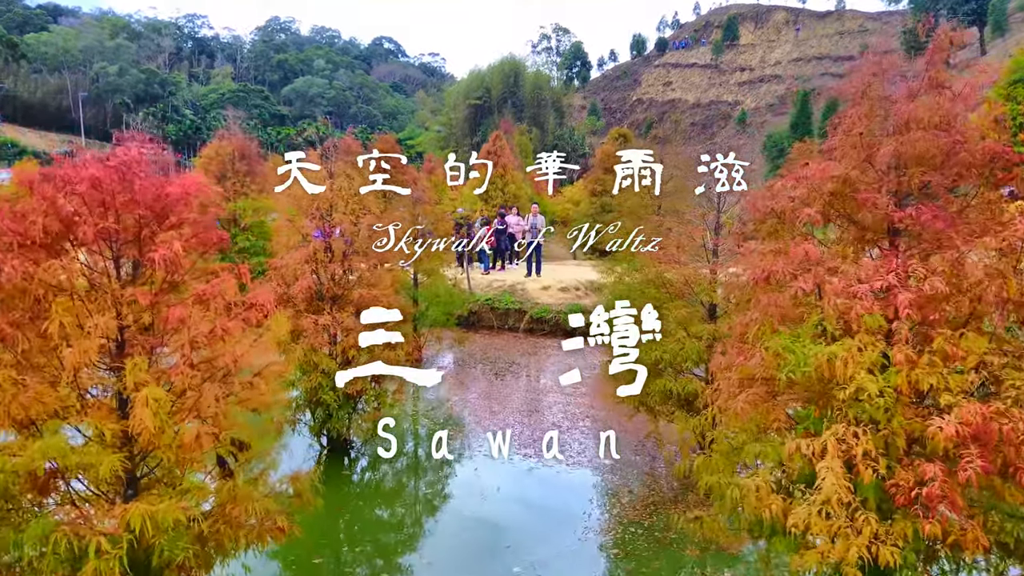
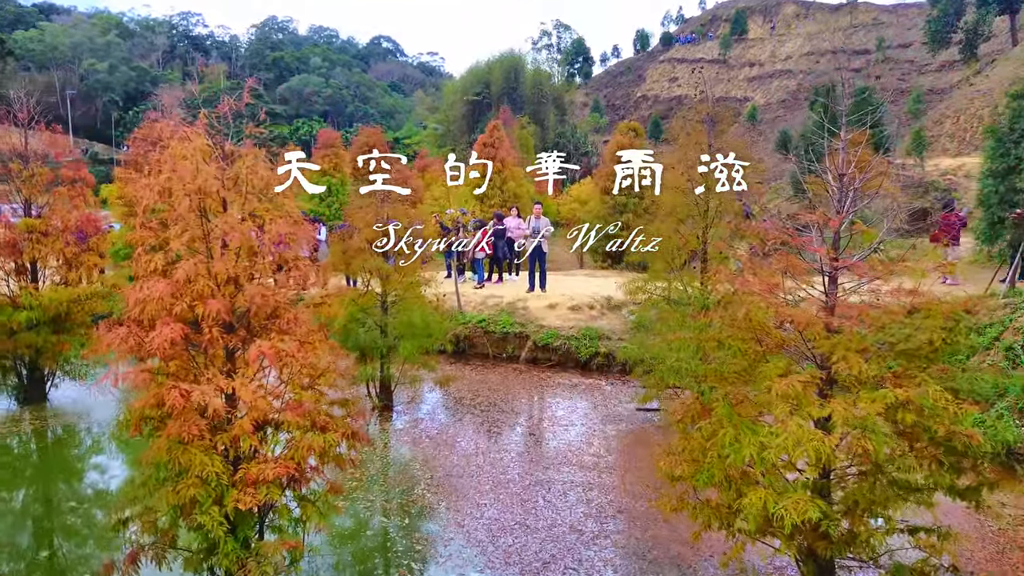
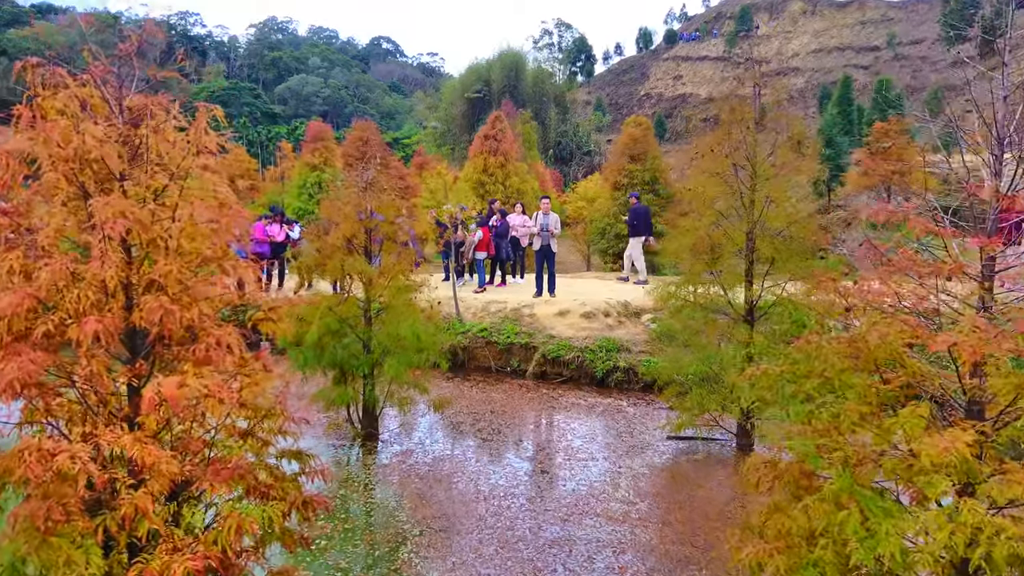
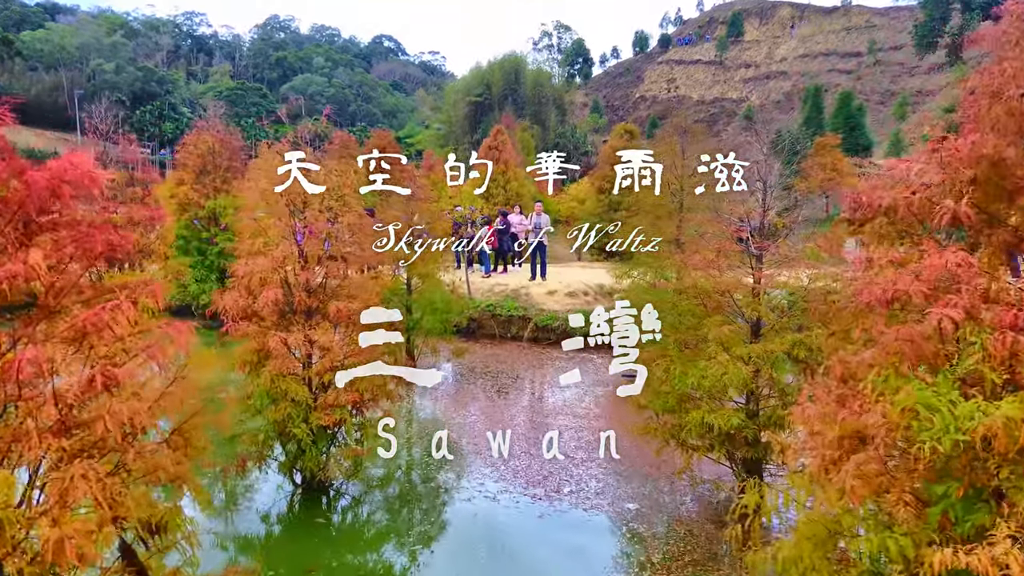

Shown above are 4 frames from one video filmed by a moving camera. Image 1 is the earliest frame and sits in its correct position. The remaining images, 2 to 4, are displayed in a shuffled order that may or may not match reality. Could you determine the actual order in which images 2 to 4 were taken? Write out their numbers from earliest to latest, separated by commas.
4, 2, 3
